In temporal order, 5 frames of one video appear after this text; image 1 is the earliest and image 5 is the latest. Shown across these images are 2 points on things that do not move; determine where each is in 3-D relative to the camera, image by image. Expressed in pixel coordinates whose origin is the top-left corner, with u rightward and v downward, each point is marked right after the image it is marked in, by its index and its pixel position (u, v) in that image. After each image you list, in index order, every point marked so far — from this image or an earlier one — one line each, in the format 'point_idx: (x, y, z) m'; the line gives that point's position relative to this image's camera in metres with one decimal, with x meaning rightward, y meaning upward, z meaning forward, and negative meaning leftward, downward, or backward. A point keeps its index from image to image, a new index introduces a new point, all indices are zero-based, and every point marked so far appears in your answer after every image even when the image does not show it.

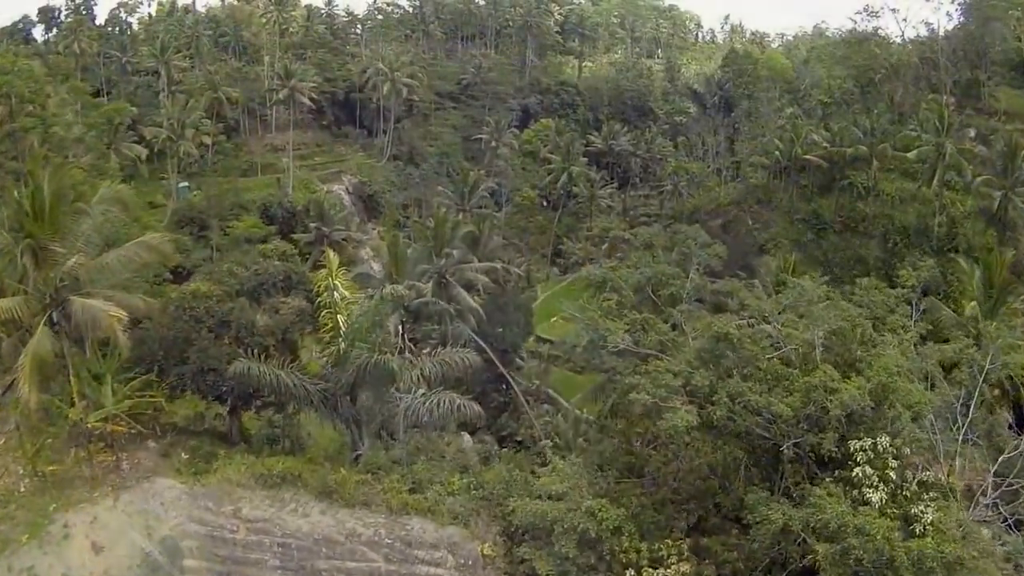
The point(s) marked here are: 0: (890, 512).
0: (+6.7, -4.0, +13.8) m
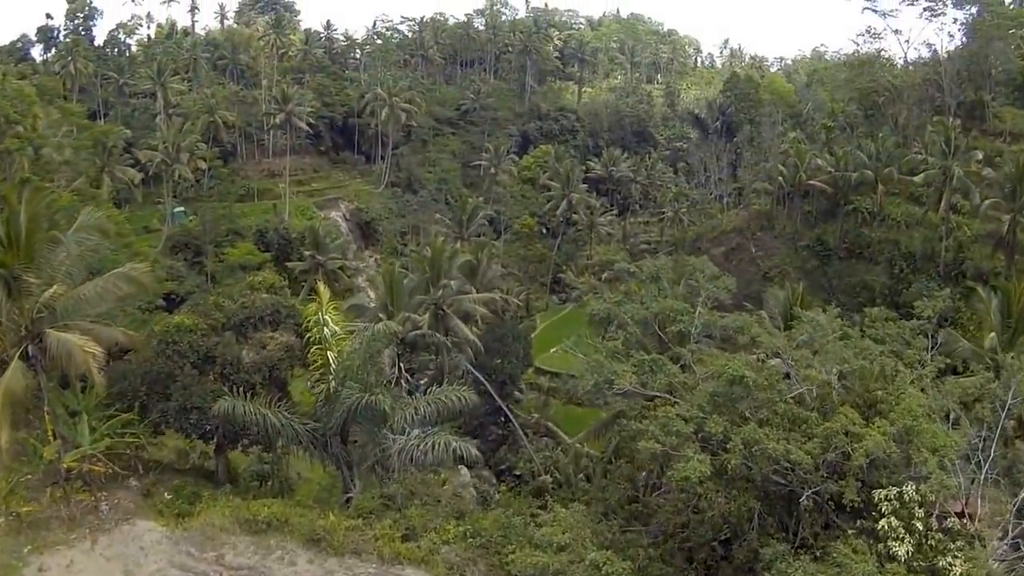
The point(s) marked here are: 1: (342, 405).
0: (+6.7, -4.6, +12.8) m
1: (-3.6, -2.6, +16.6) m
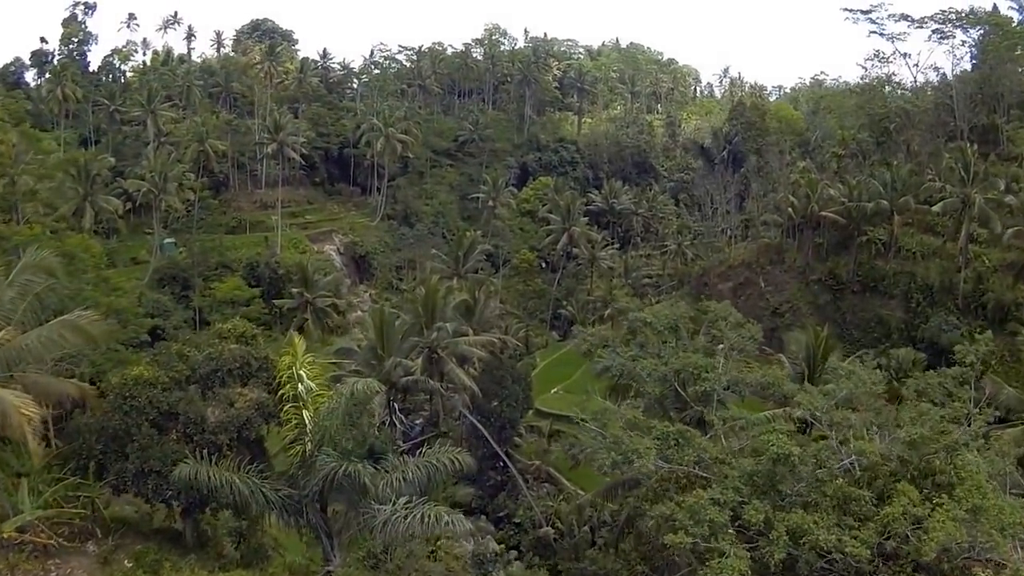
0: (+6.7, -5.3, +10.9) m
1: (-3.7, -3.5, +14.7) m
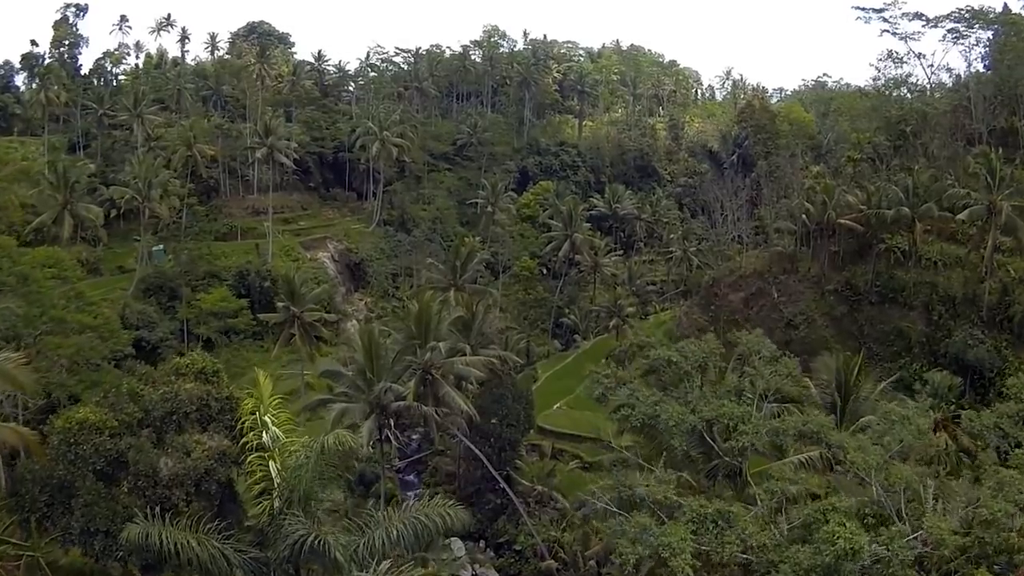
0: (+6.7, -5.8, +9.0) m
1: (-3.7, -4.0, +12.8) m
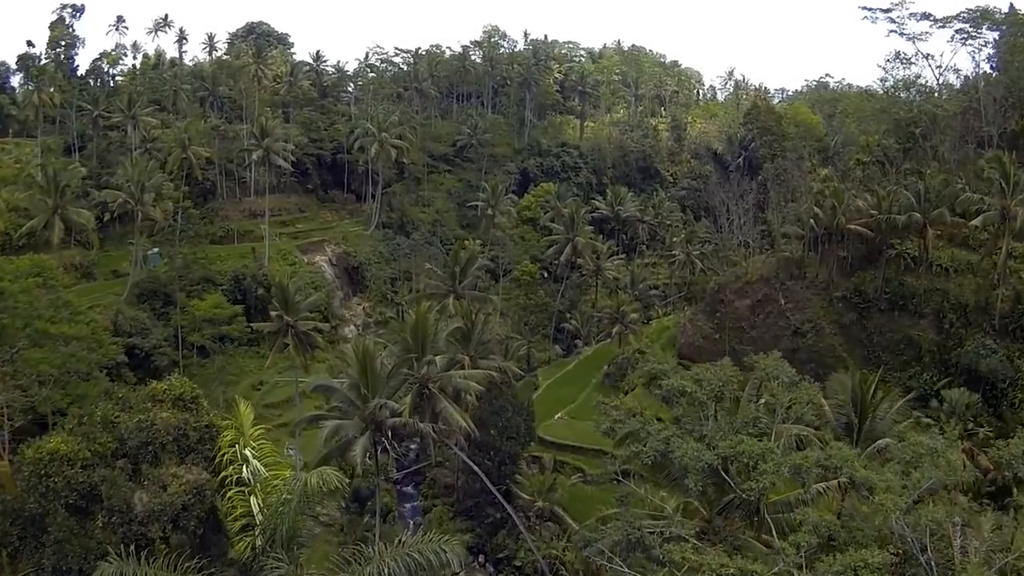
0: (+6.7, -6.1, +8.1) m
1: (-3.6, -4.3, +11.9) m
